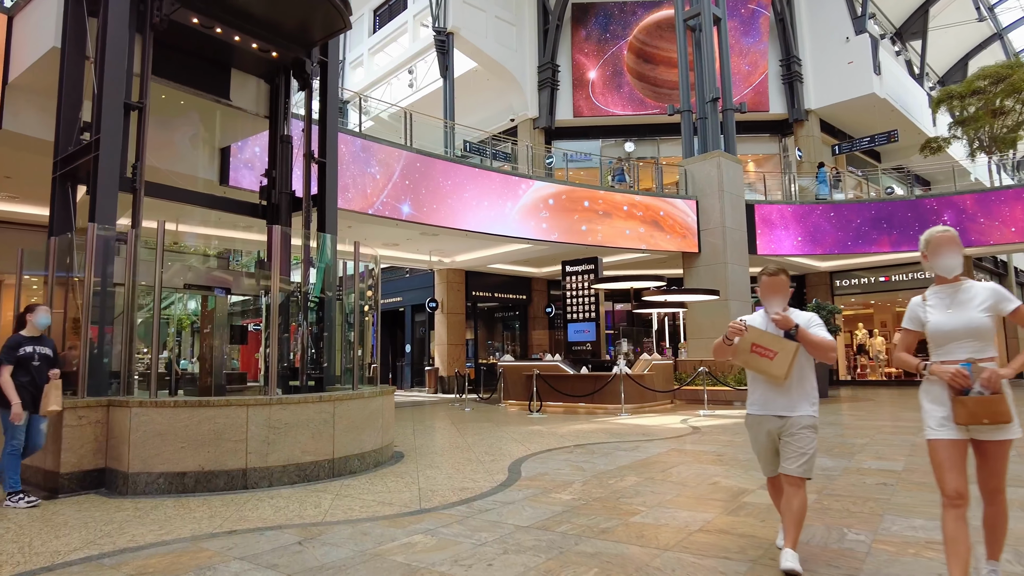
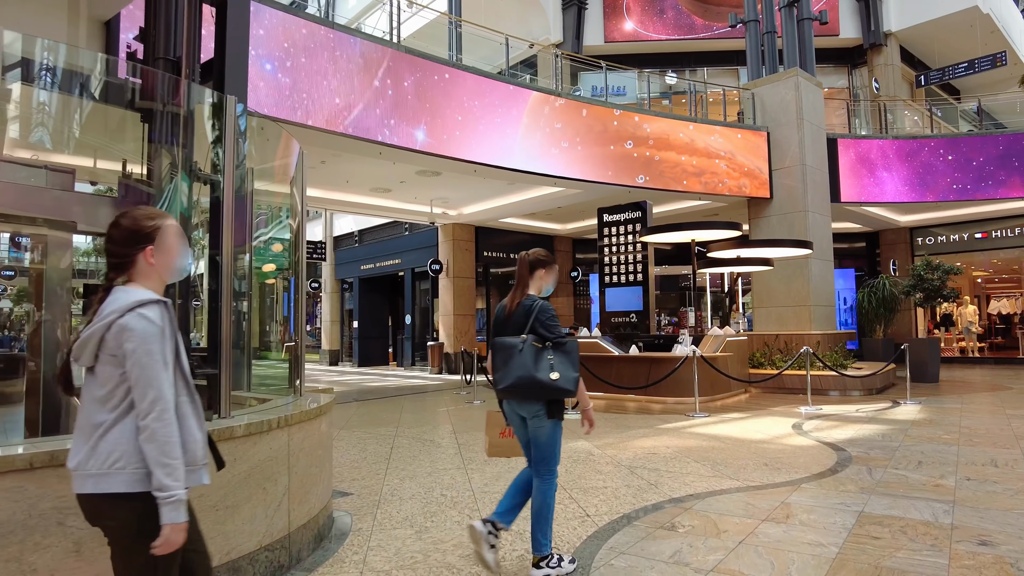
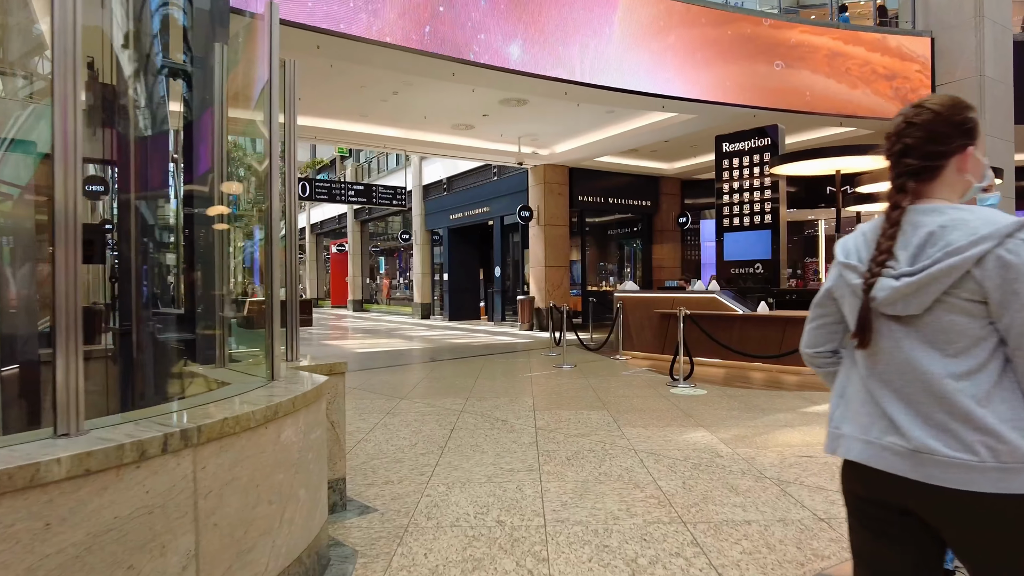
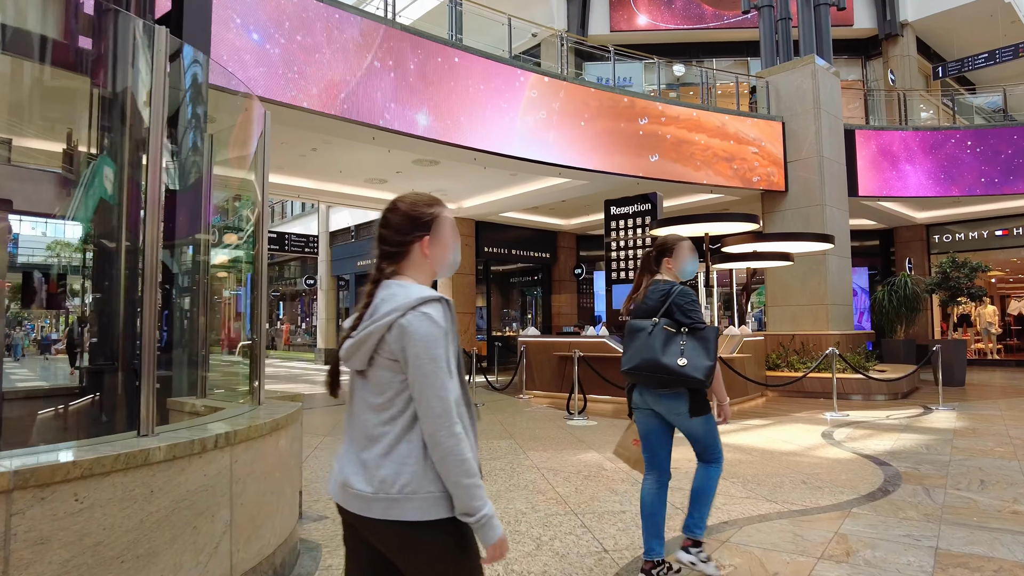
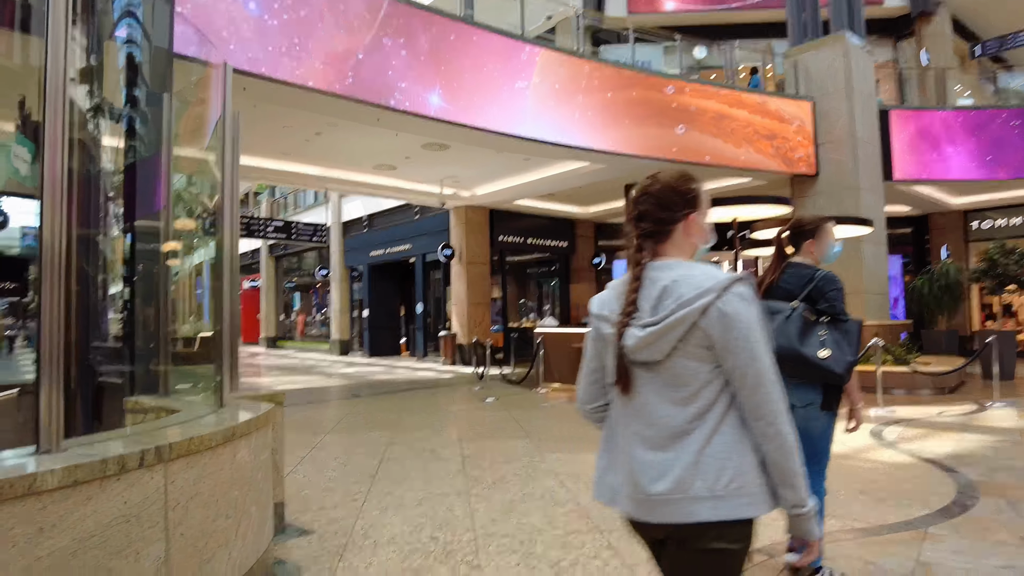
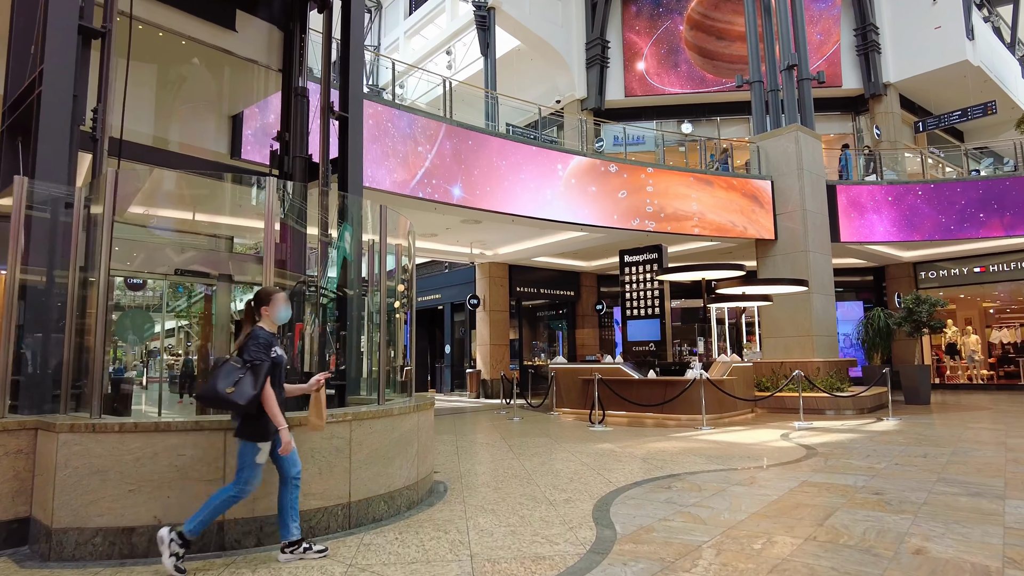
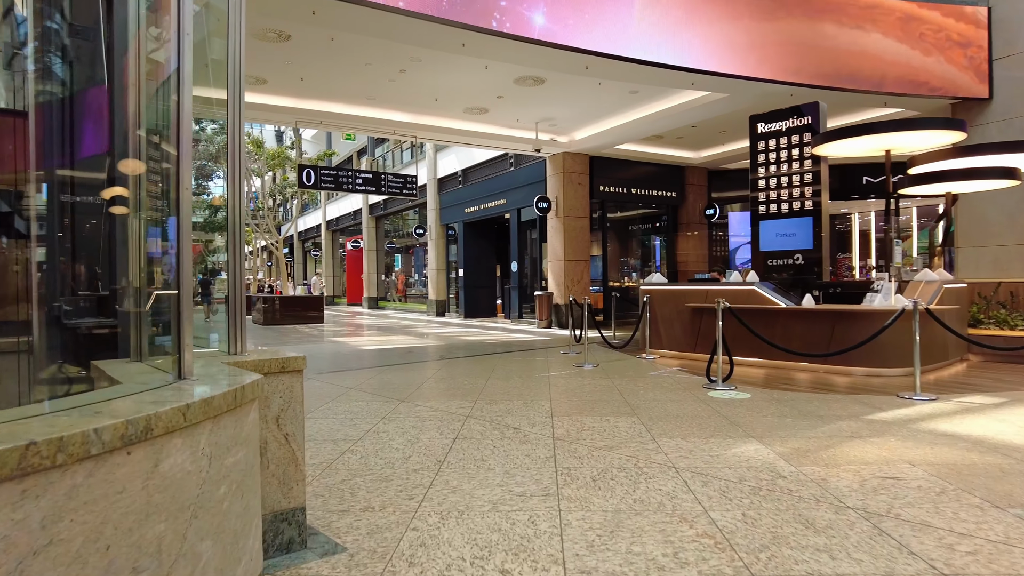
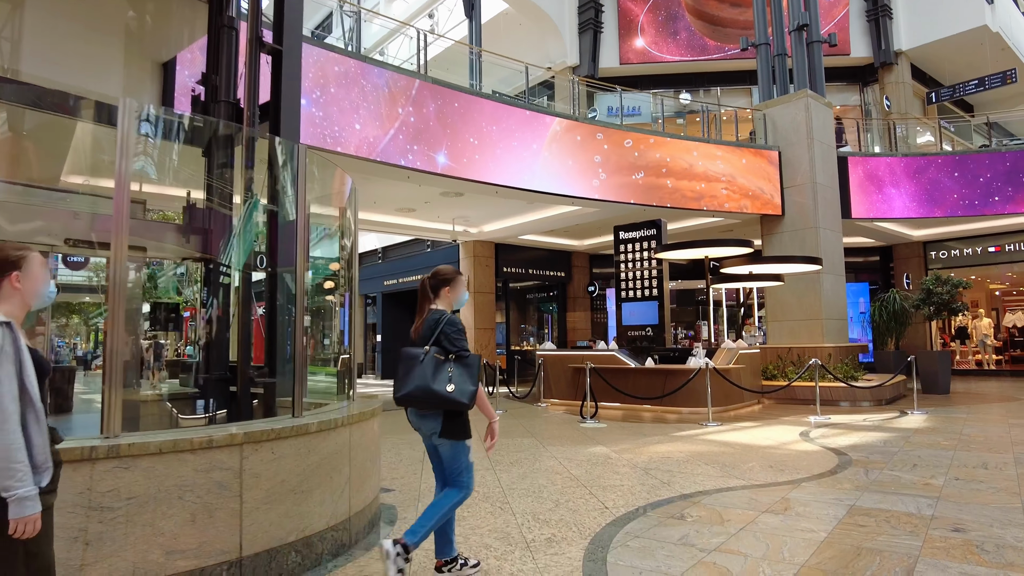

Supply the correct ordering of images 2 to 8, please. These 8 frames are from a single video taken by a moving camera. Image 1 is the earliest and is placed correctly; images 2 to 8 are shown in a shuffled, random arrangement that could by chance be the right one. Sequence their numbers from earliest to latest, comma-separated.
6, 8, 2, 4, 5, 3, 7
